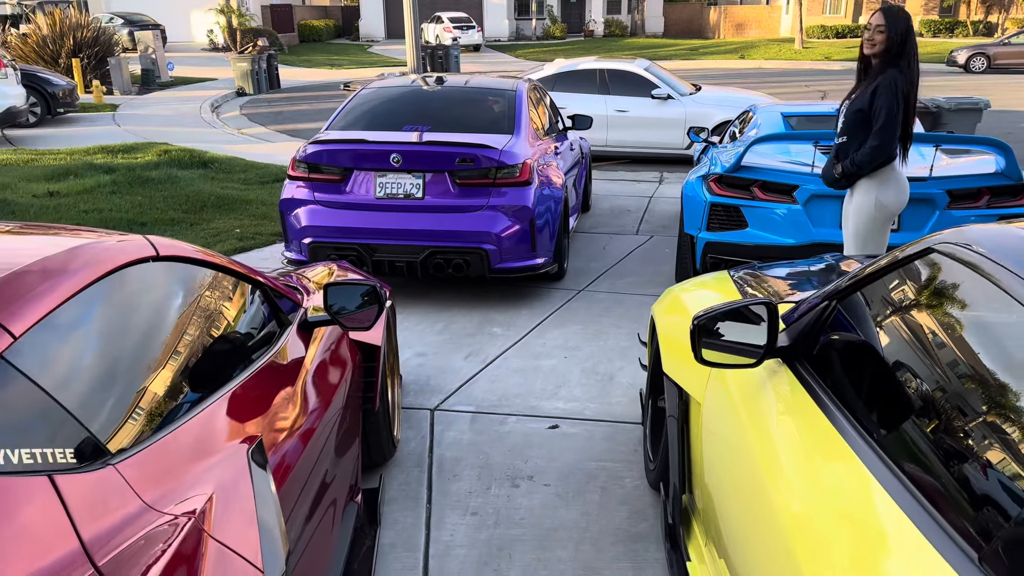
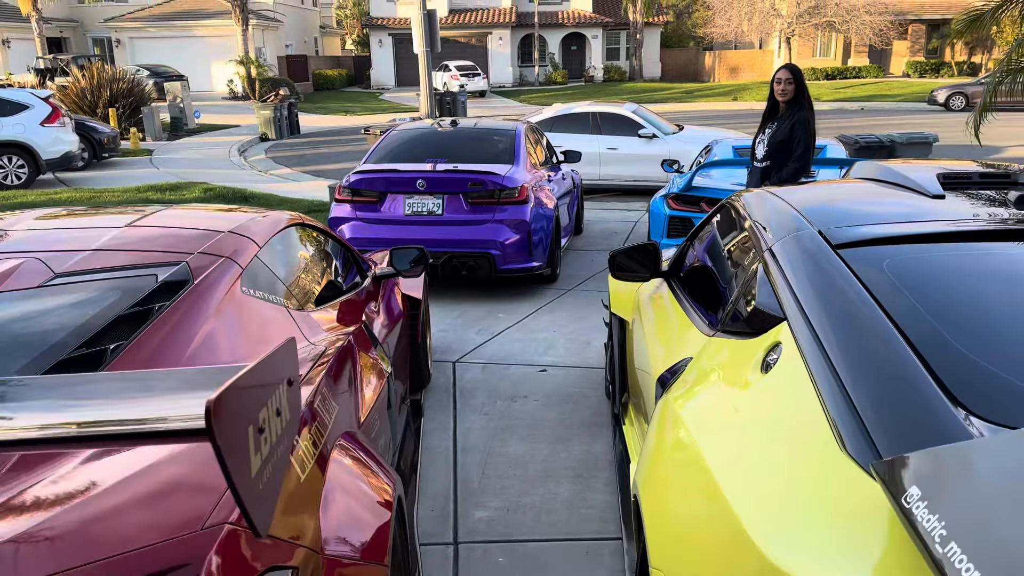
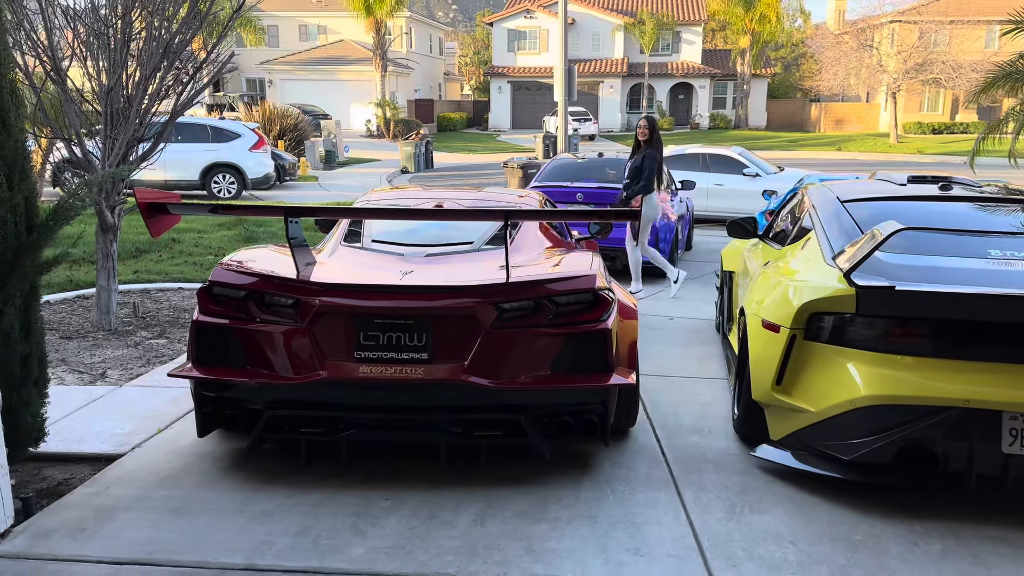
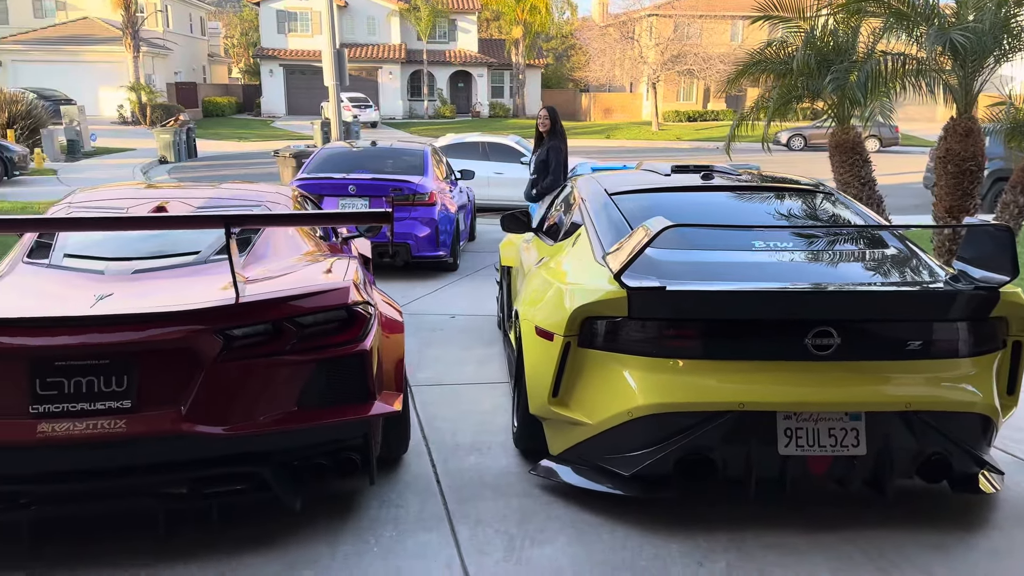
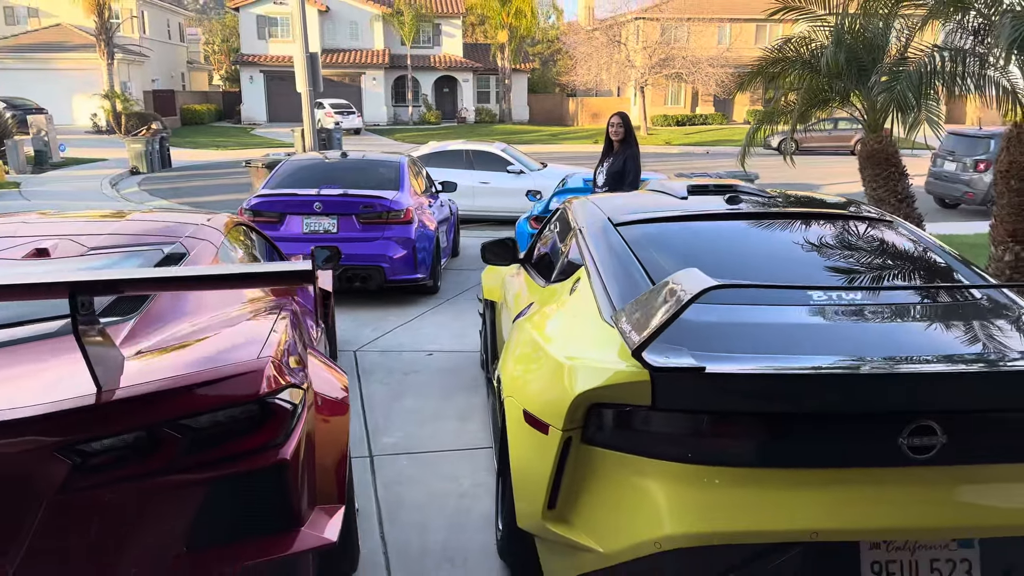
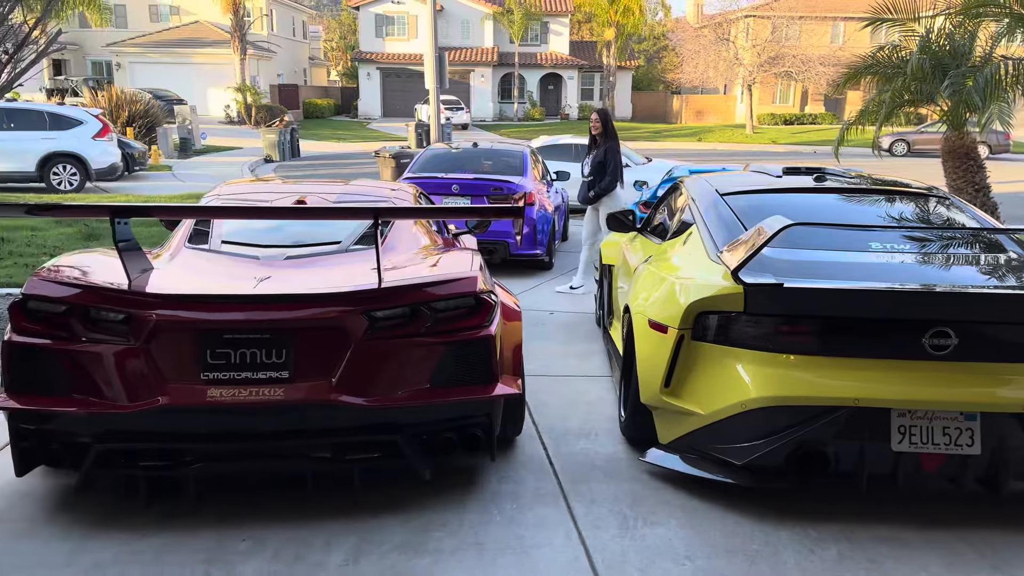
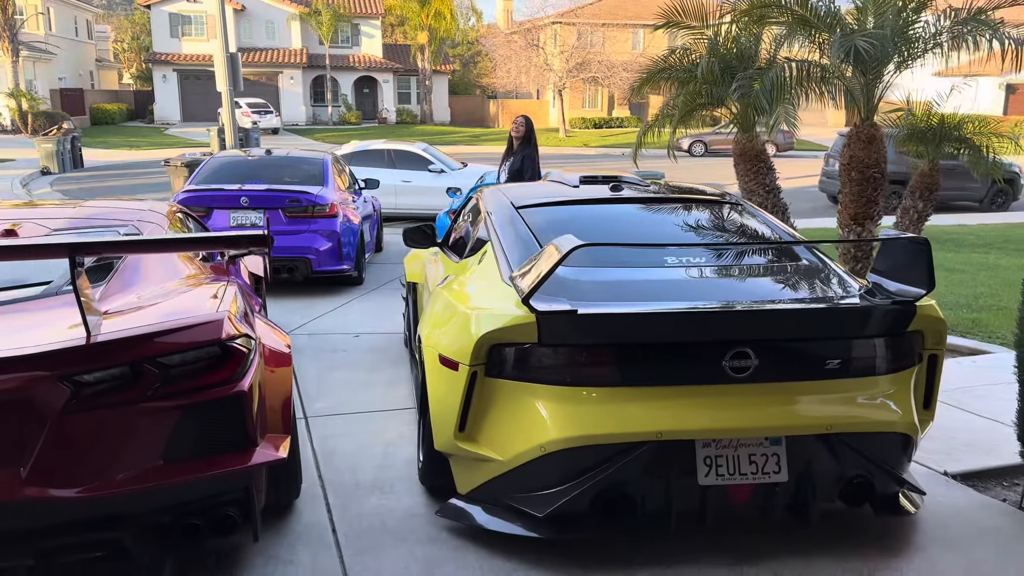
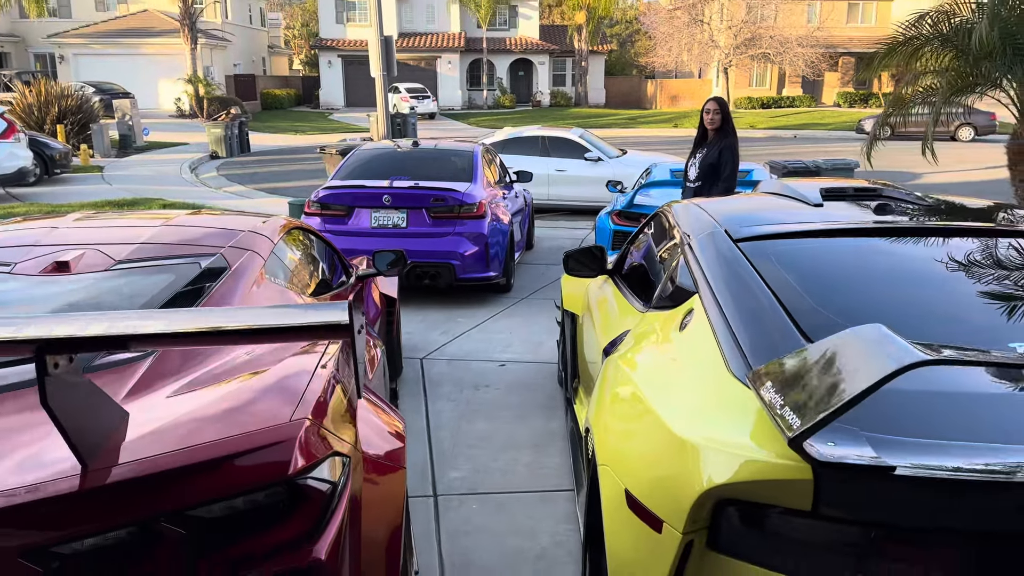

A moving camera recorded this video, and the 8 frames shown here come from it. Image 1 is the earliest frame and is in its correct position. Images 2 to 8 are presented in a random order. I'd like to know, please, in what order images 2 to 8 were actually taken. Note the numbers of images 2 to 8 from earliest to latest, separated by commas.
2, 8, 5, 7, 4, 6, 3
